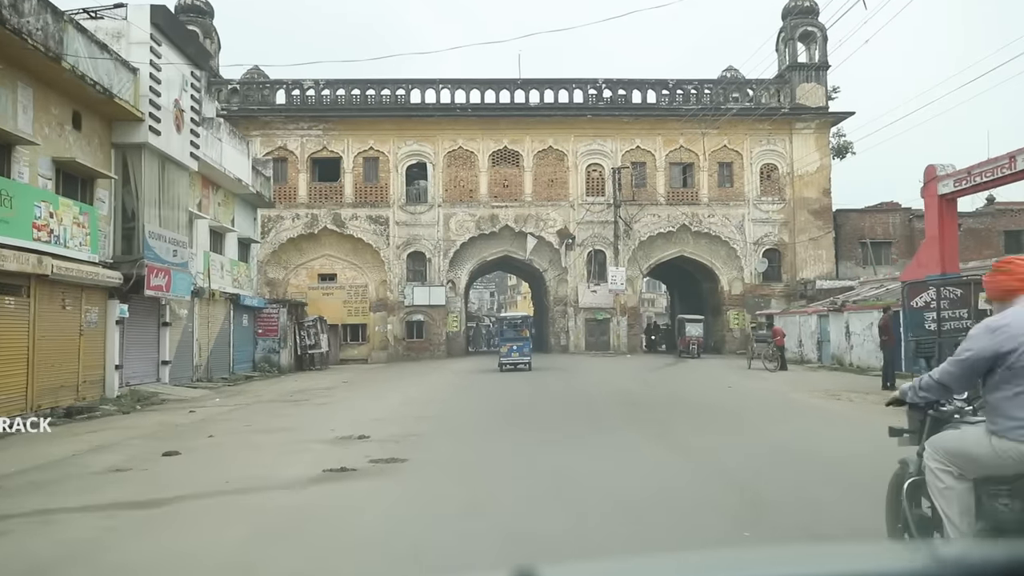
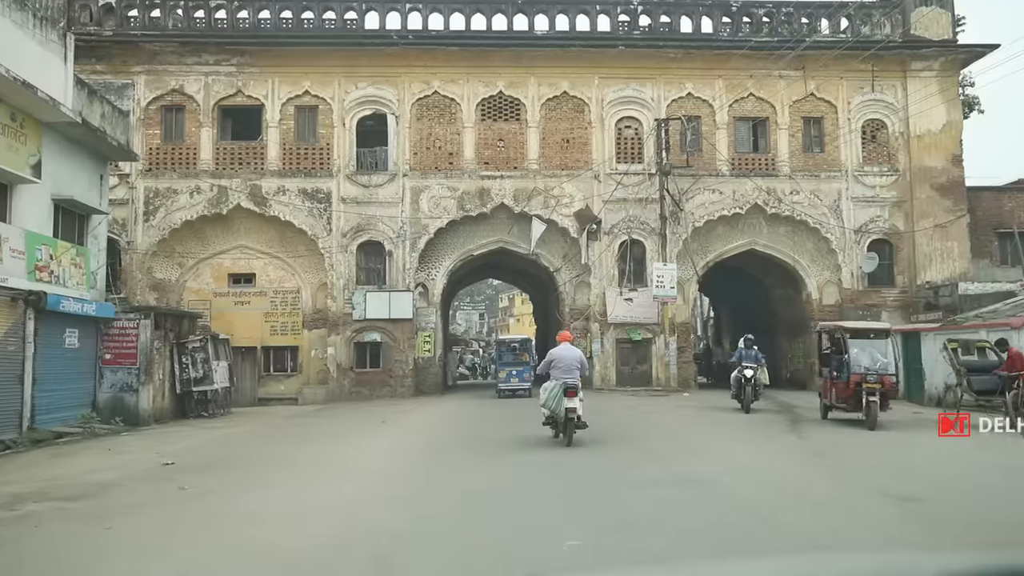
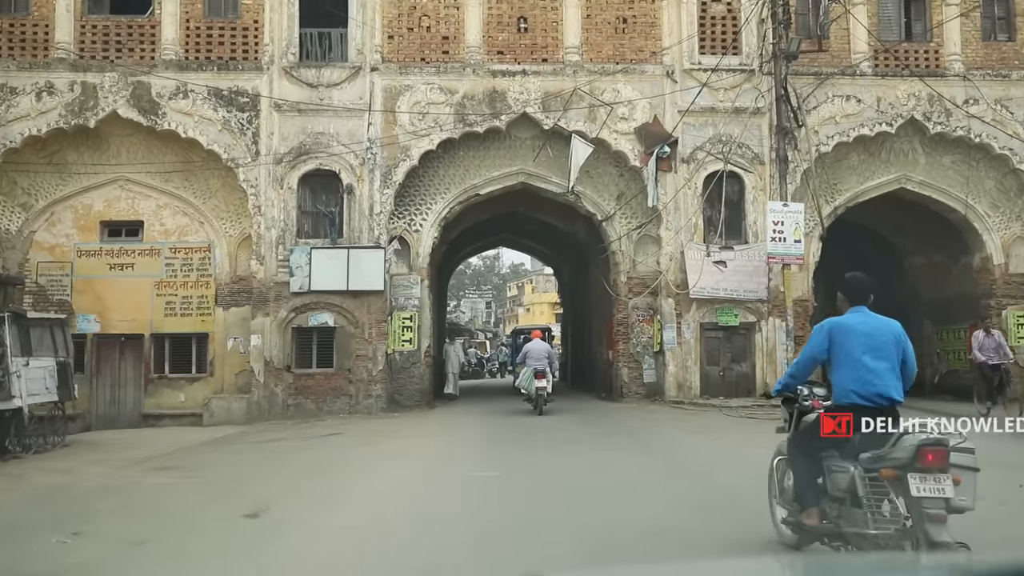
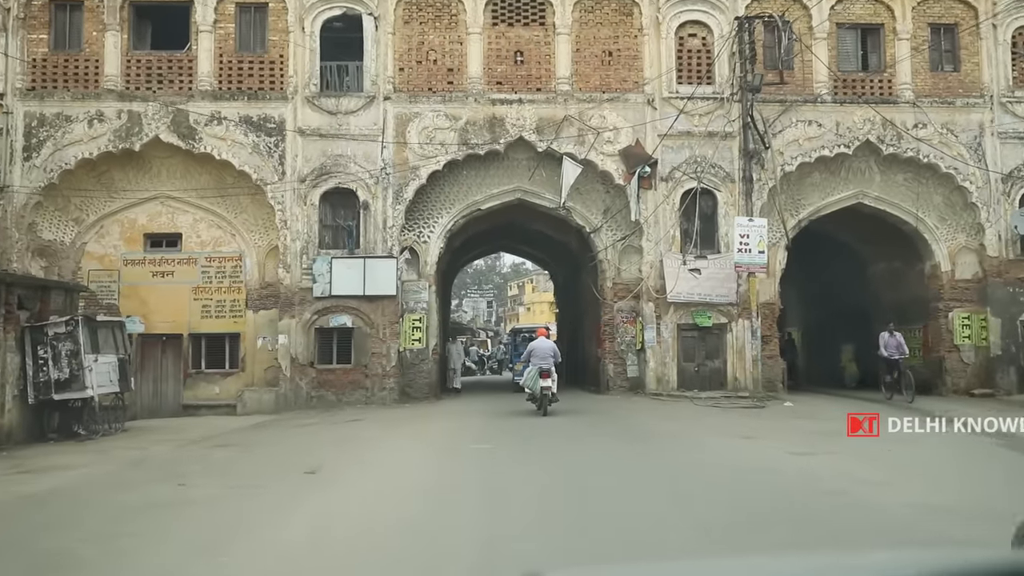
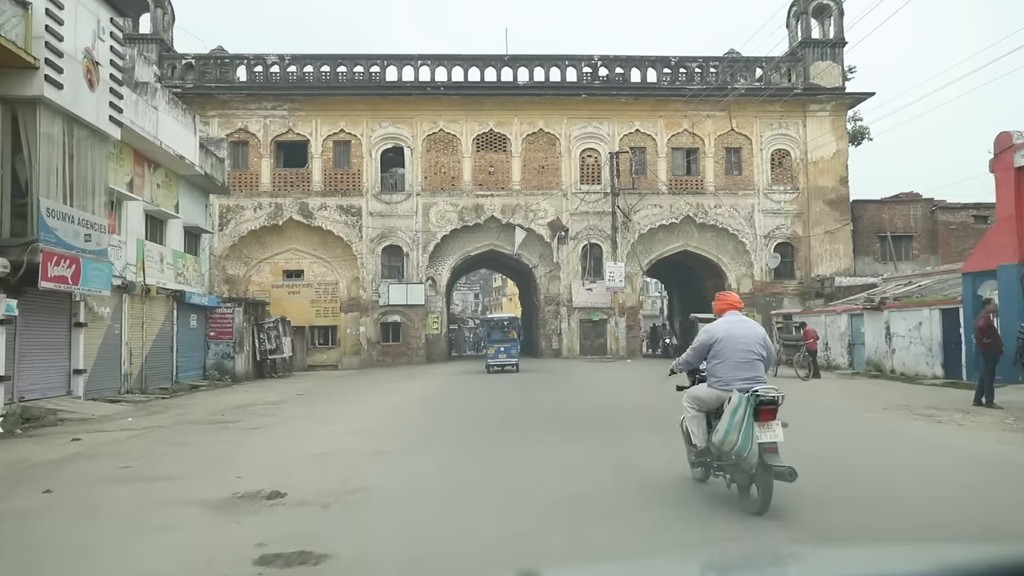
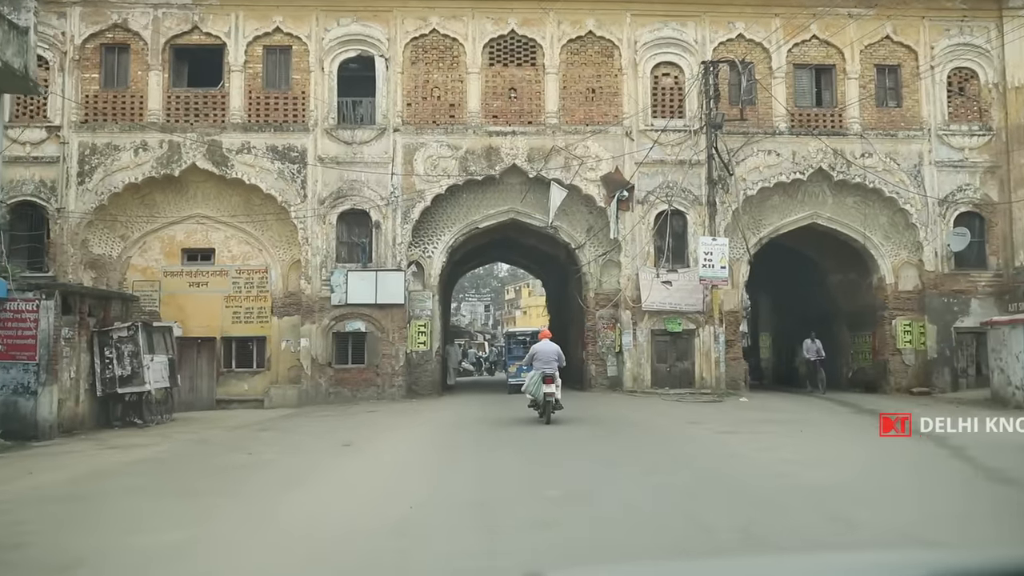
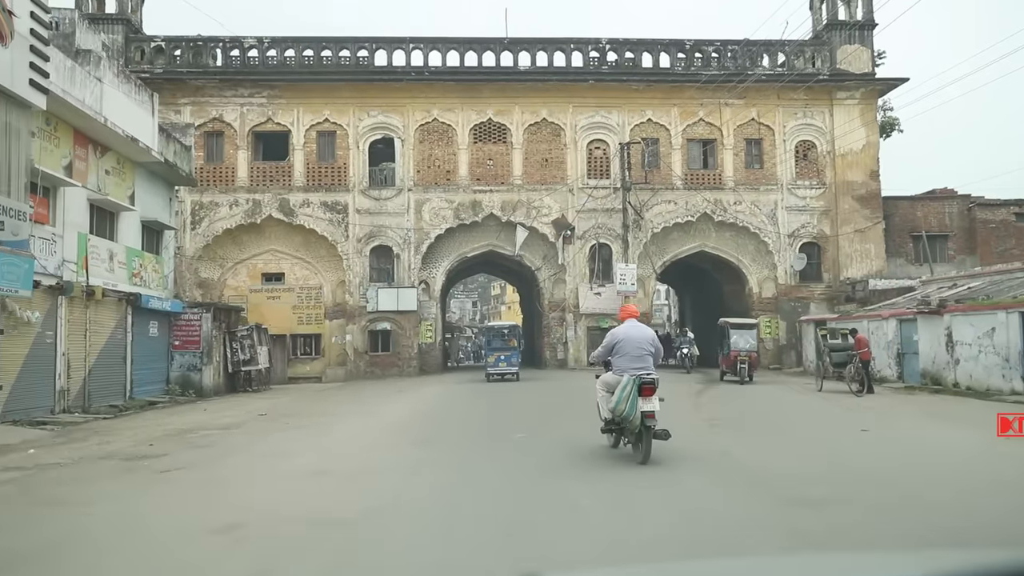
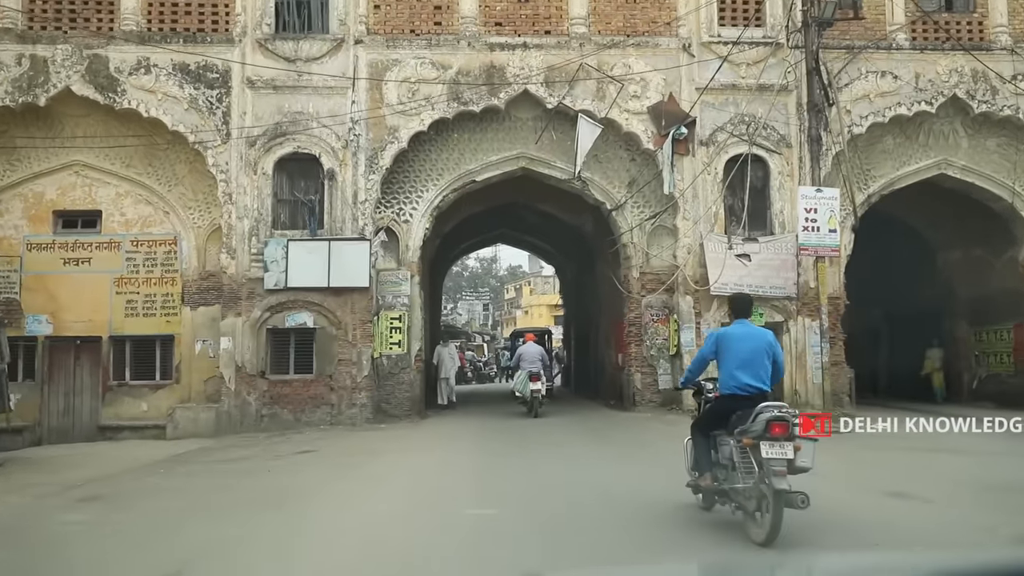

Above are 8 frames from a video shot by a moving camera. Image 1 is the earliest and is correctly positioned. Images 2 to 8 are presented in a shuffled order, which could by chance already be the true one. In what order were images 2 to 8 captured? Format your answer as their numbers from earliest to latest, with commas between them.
5, 7, 2, 6, 4, 3, 8
